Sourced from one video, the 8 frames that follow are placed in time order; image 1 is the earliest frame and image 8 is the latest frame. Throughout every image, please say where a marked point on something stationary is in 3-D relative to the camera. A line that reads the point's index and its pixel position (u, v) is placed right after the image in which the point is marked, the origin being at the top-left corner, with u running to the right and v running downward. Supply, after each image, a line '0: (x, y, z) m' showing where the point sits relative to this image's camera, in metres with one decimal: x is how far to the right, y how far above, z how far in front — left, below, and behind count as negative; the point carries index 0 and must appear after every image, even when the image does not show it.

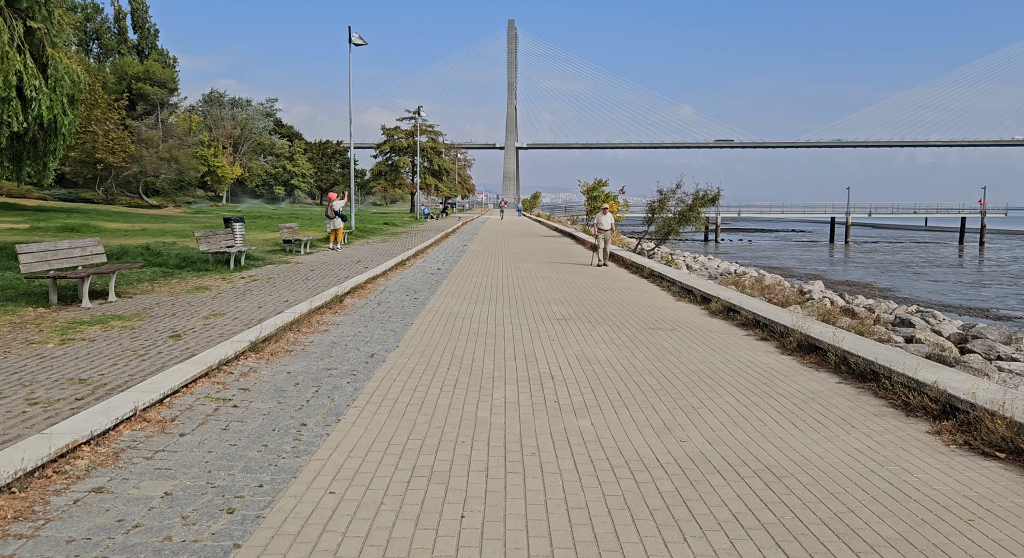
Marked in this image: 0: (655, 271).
0: (+3.2, +0.1, +16.2) m
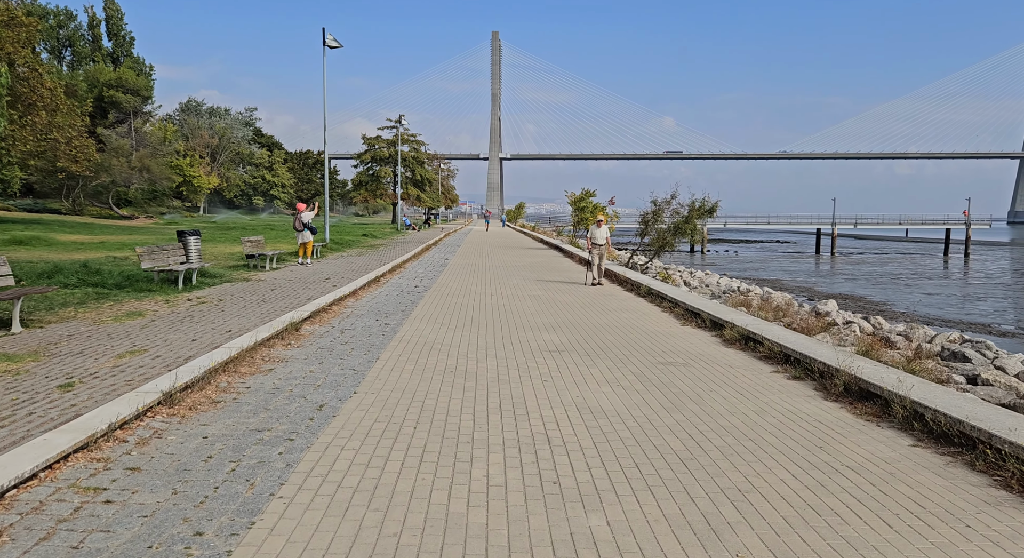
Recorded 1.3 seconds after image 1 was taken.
0: (+2.9, -0.3, +14.8) m
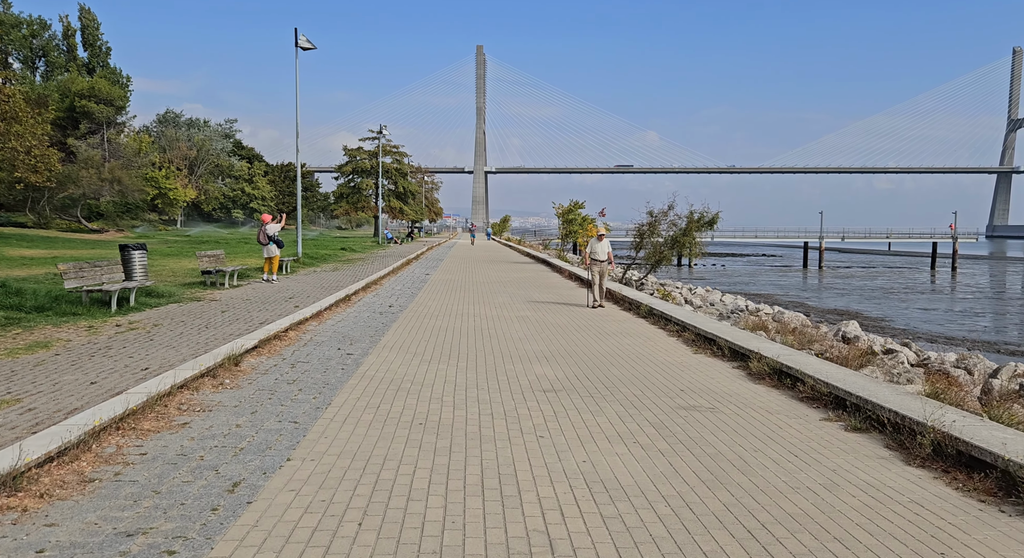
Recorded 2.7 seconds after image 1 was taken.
0: (+2.6, -0.6, +13.2) m
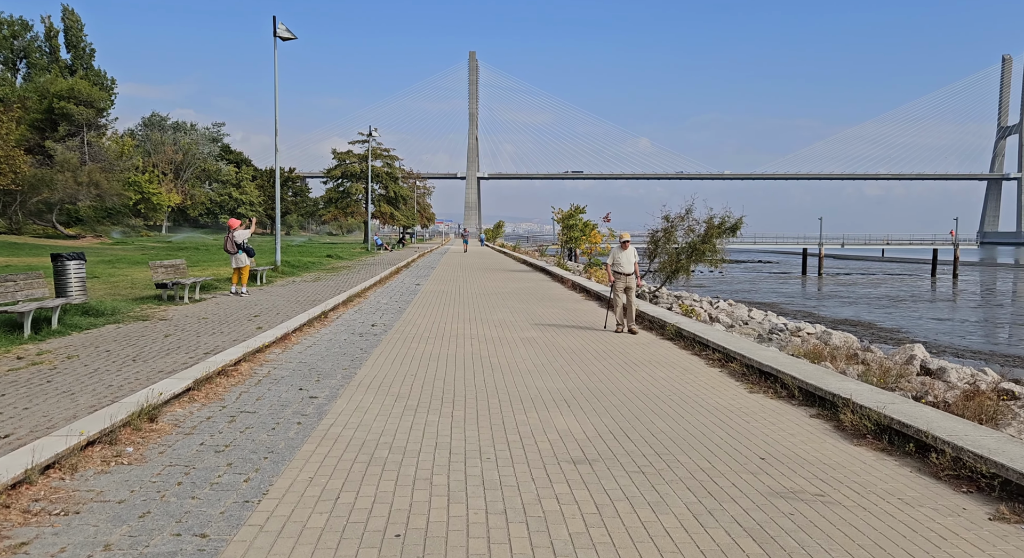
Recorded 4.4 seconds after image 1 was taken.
0: (+2.7, -0.8, +11.1) m
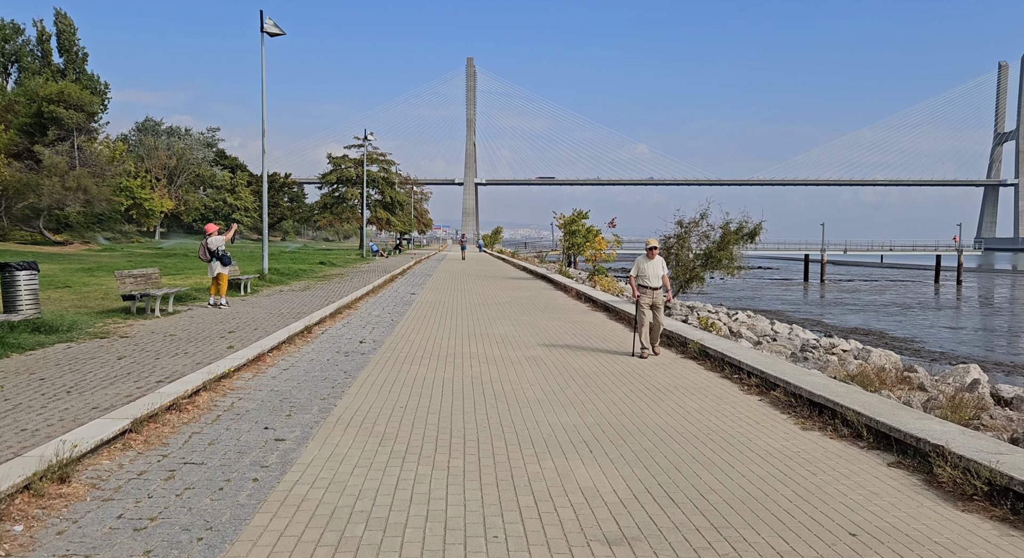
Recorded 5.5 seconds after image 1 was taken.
0: (+2.8, -1.0, +9.8) m
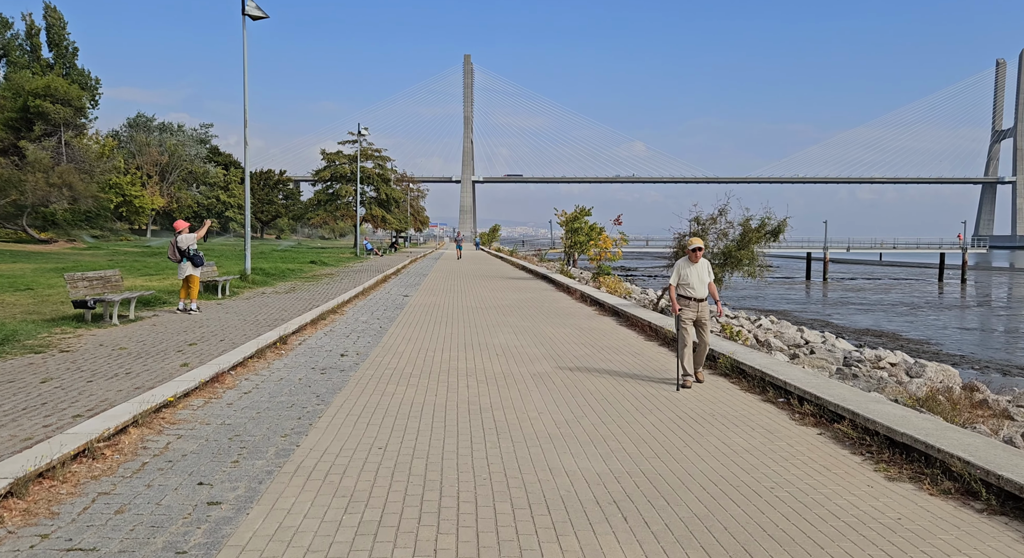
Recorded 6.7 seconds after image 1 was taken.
0: (+2.8, -1.1, +8.4) m
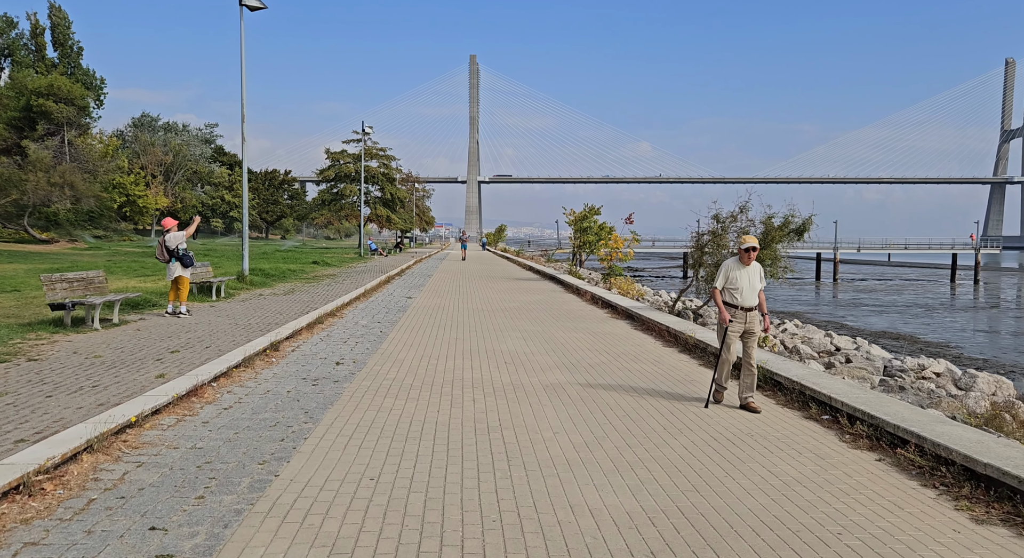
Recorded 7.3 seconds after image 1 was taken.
0: (+2.9, -1.1, +7.5) m
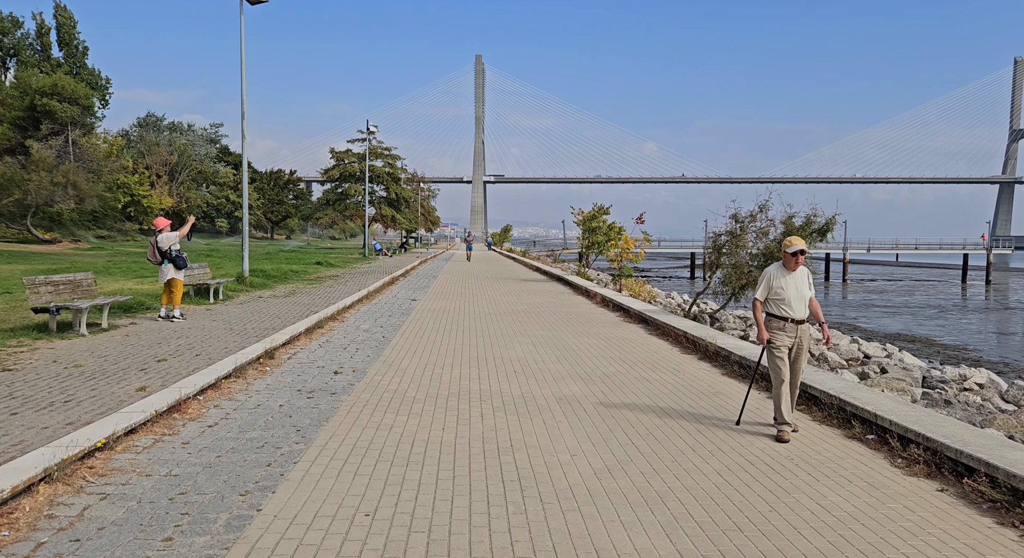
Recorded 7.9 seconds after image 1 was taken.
0: (+3.0, -1.1, +6.9) m
